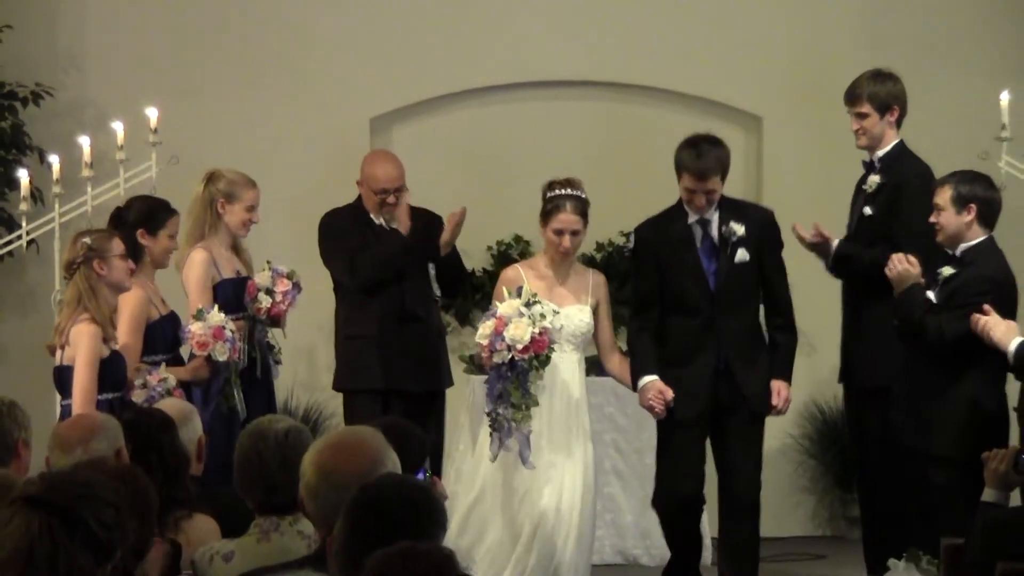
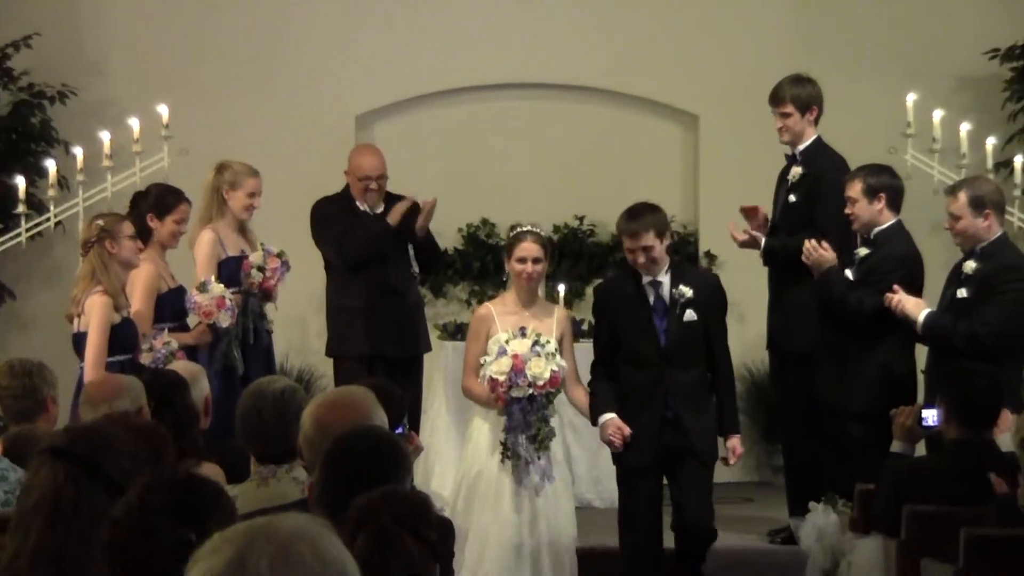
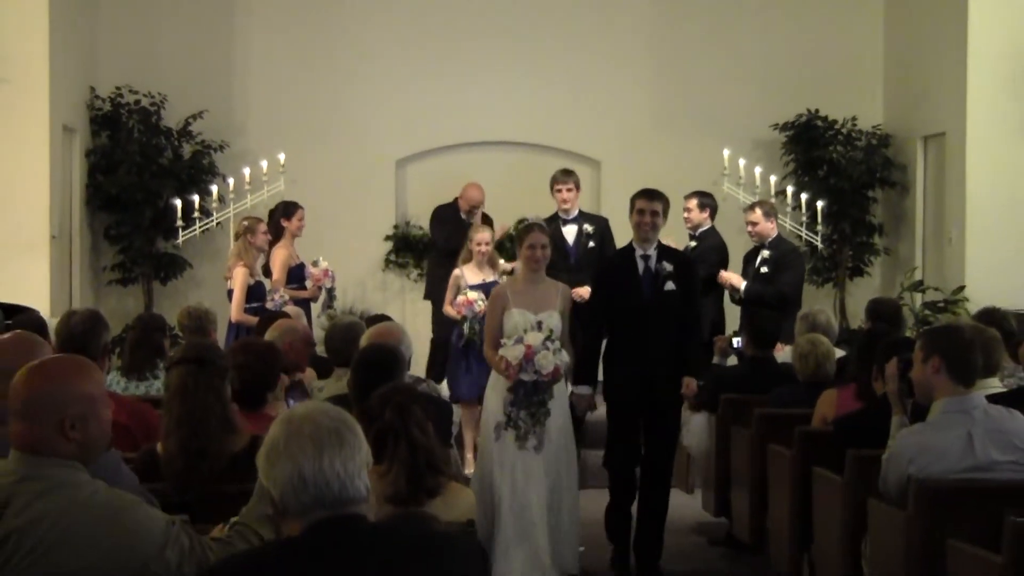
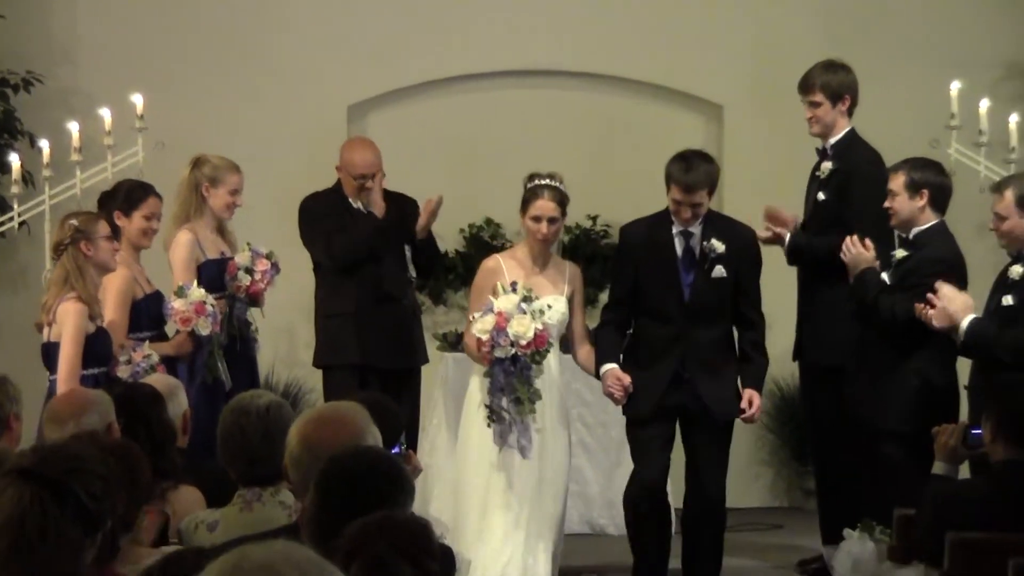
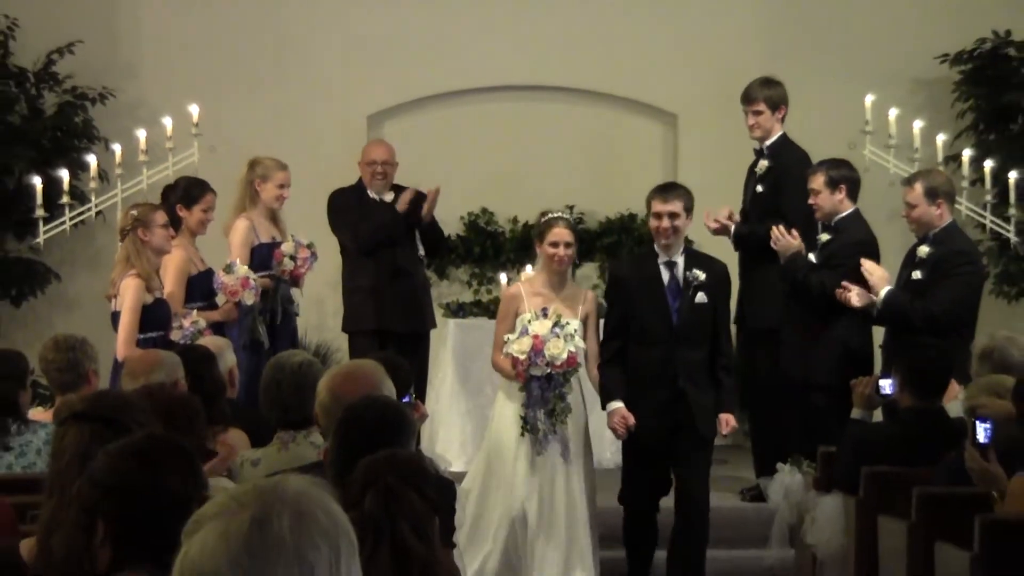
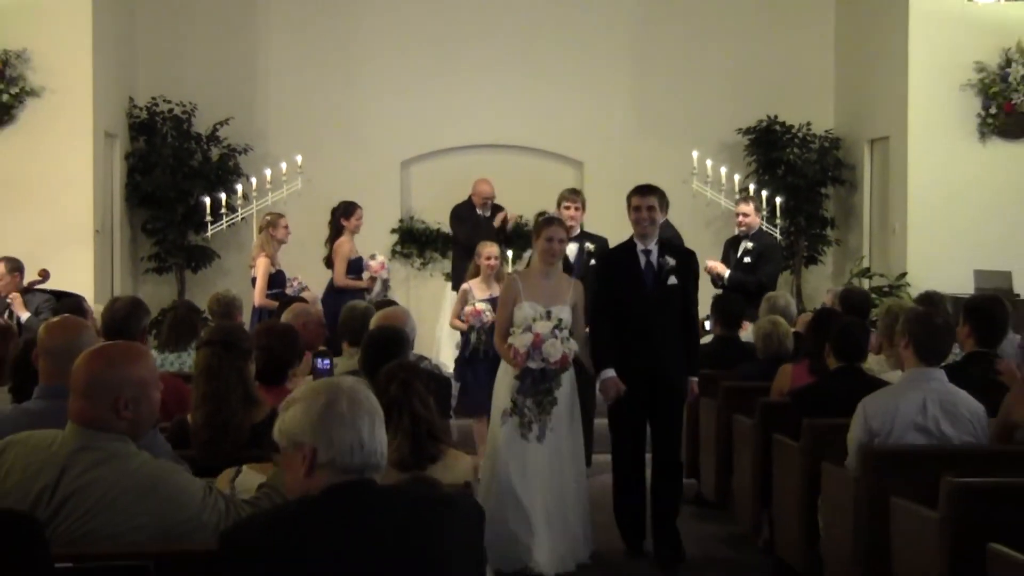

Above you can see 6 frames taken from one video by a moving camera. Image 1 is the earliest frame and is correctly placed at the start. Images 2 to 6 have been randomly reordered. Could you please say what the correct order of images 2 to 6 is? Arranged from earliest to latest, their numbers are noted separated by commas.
4, 2, 5, 3, 6
